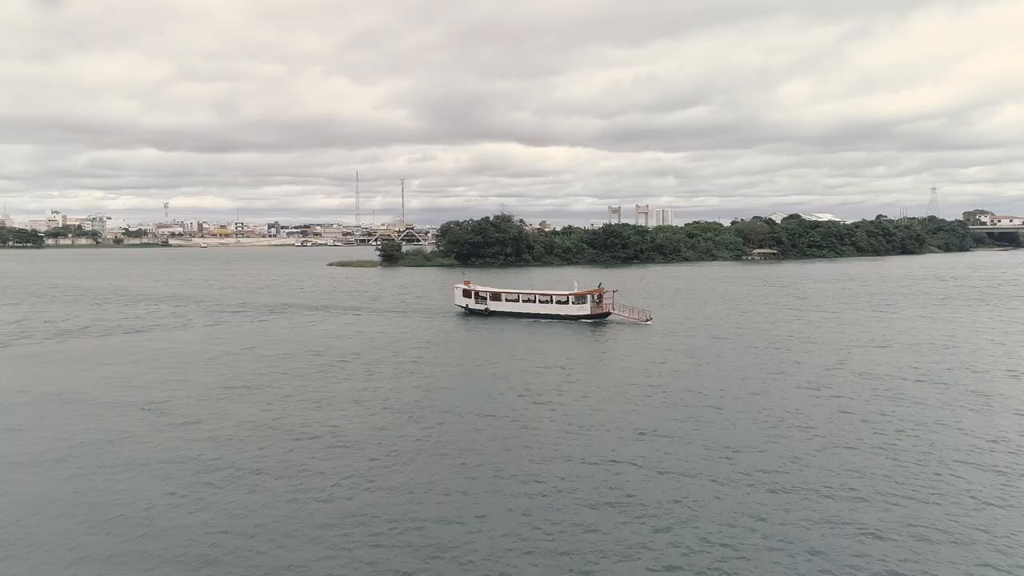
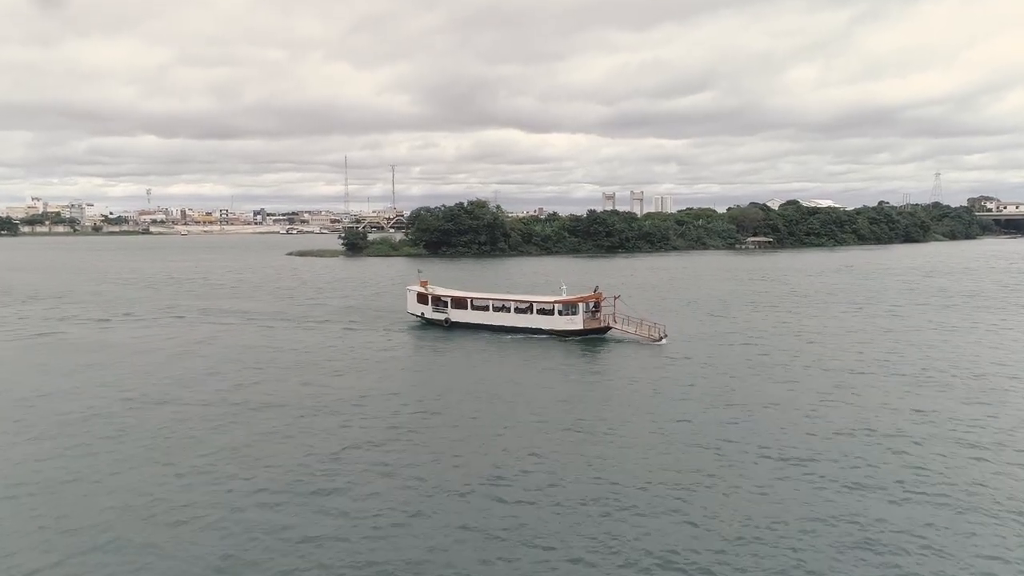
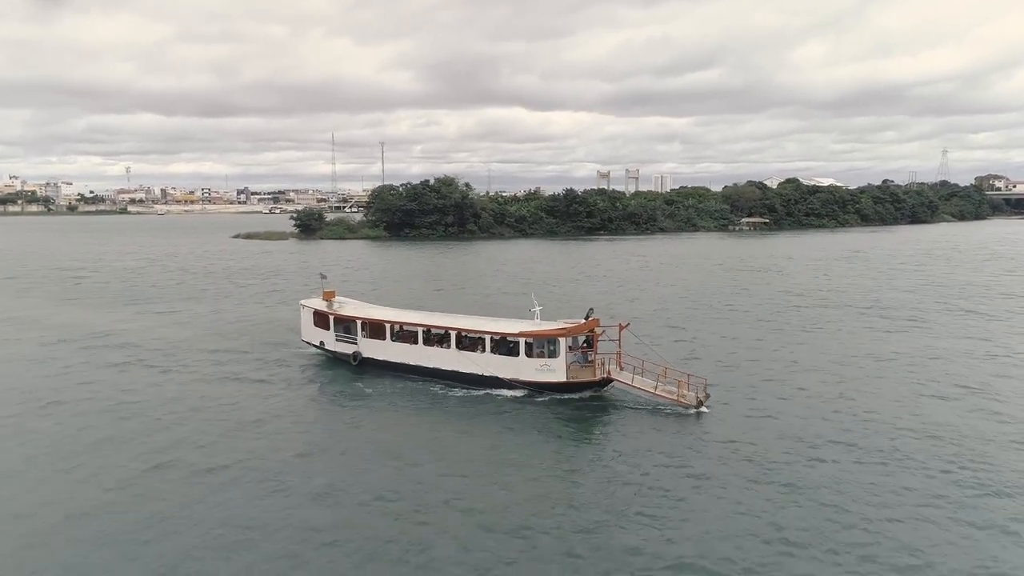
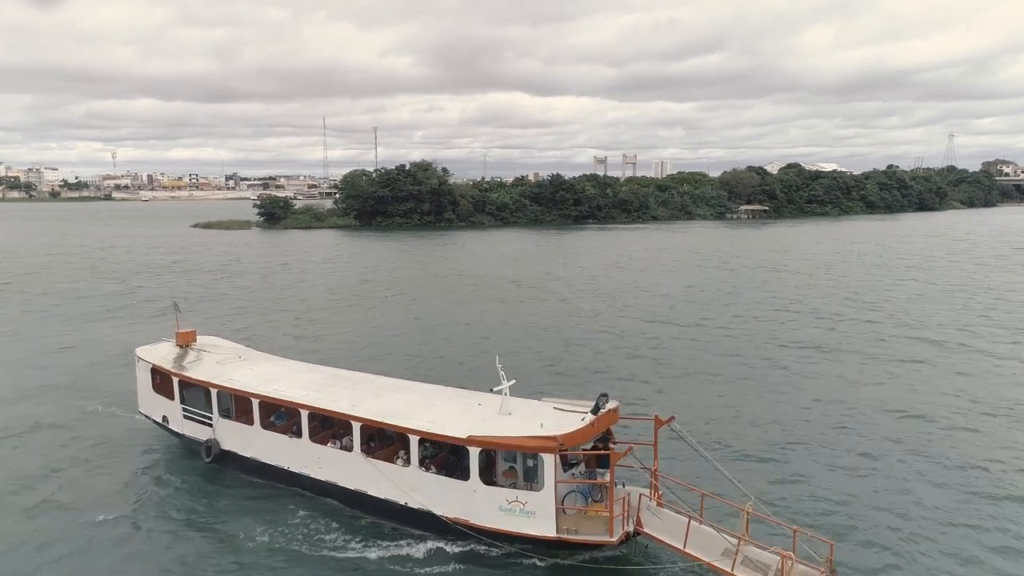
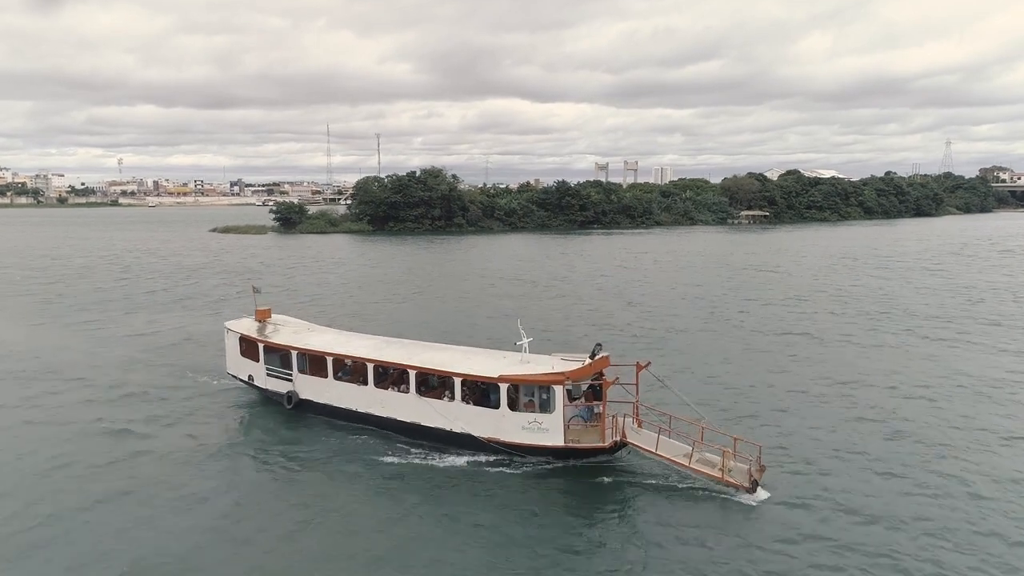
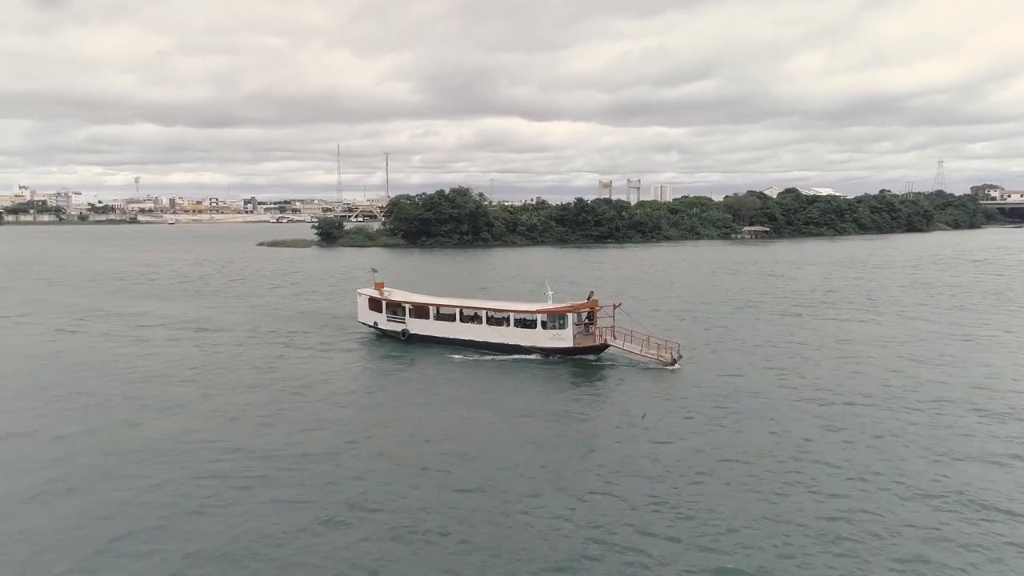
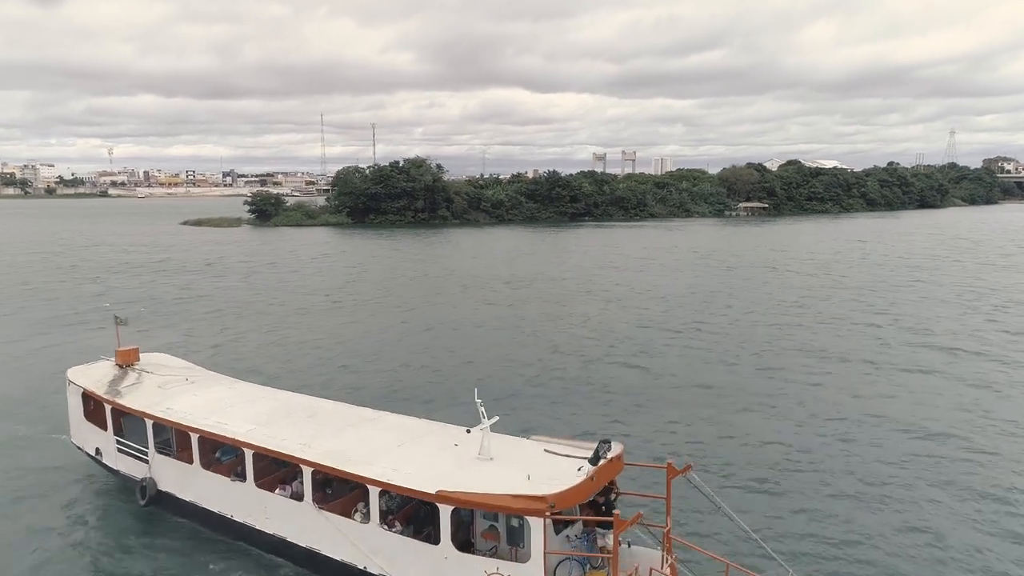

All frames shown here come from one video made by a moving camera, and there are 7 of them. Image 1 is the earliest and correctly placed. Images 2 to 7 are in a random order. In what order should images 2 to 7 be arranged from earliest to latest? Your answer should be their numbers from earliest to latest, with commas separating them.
2, 6, 3, 5, 4, 7
